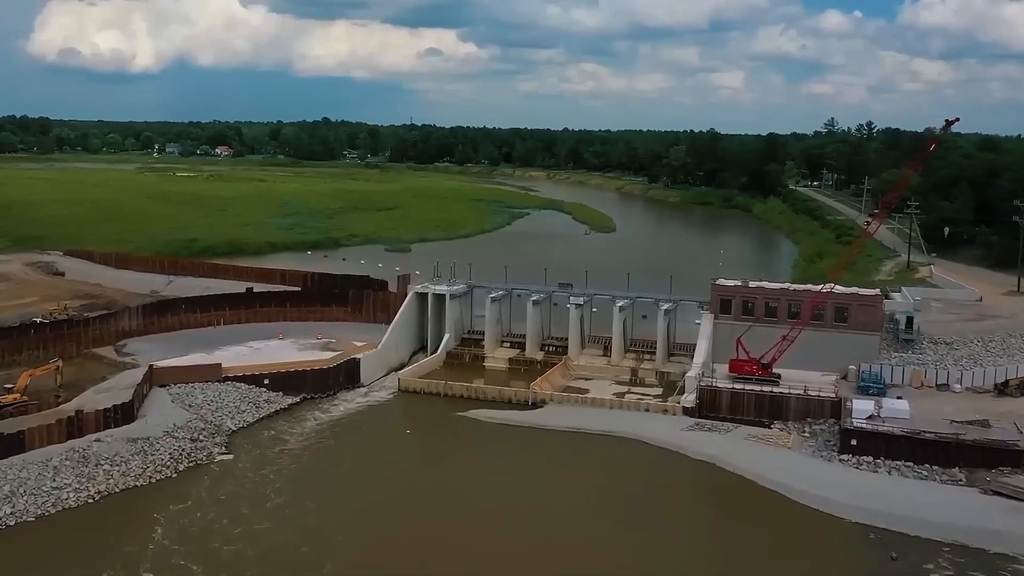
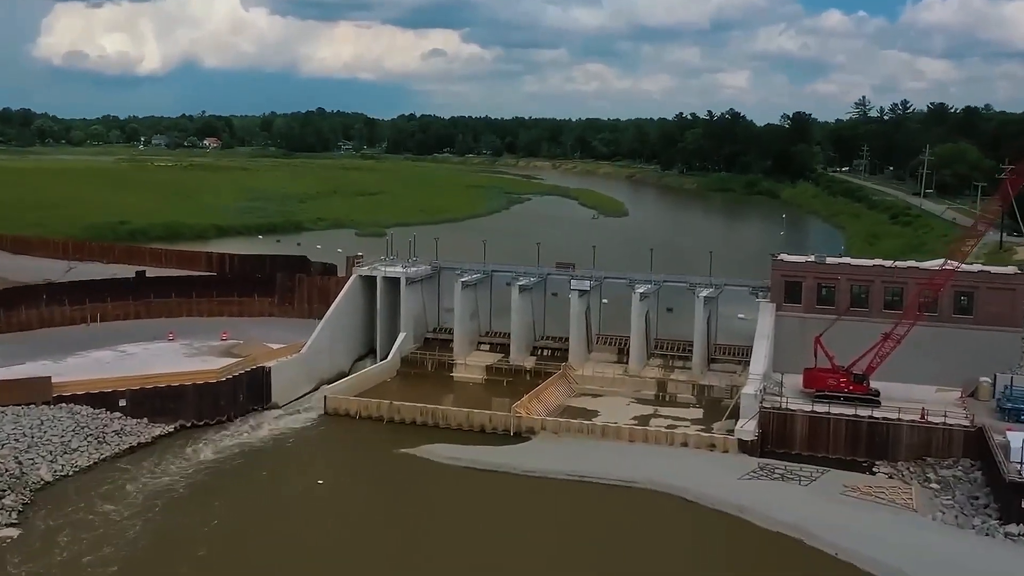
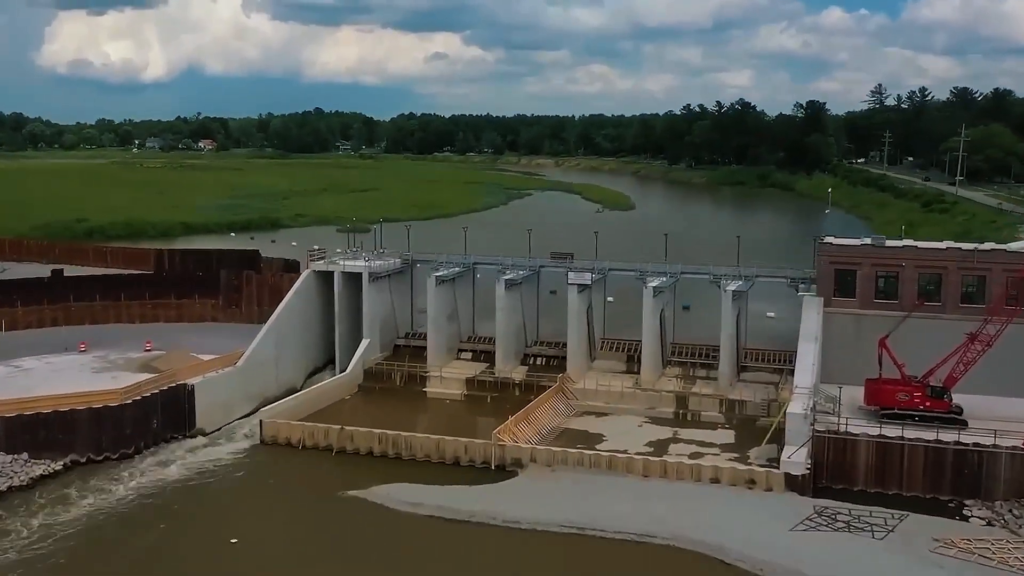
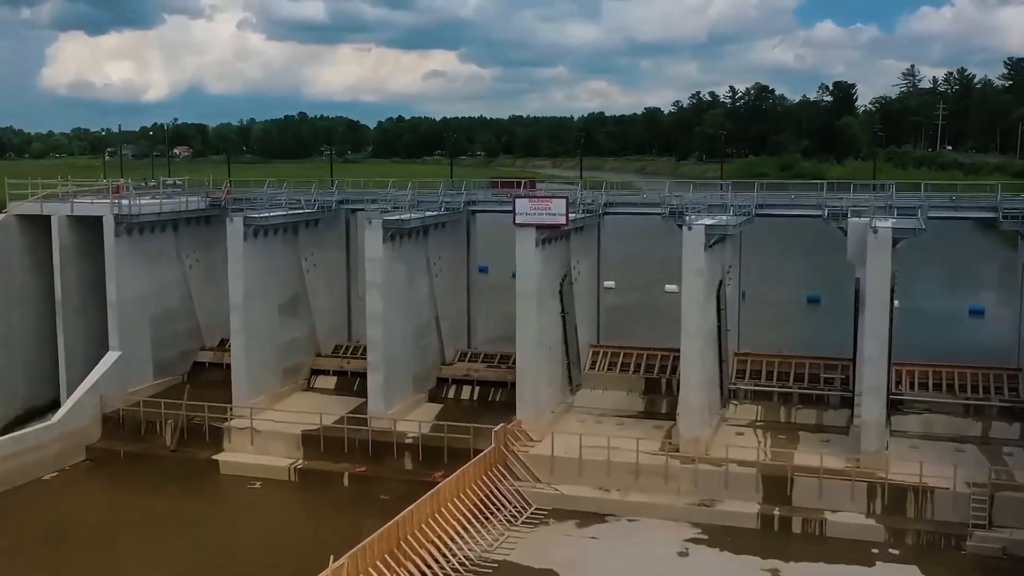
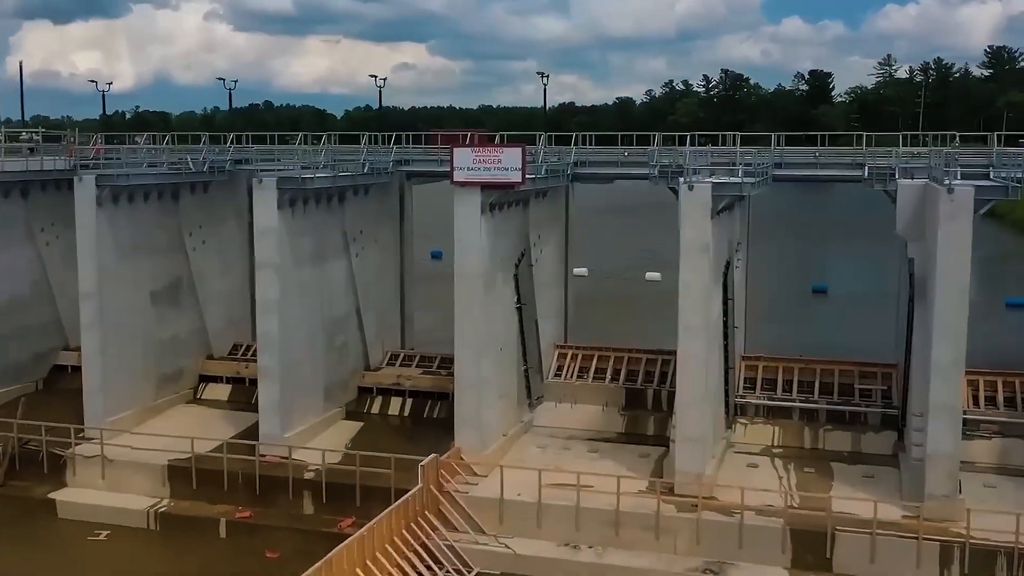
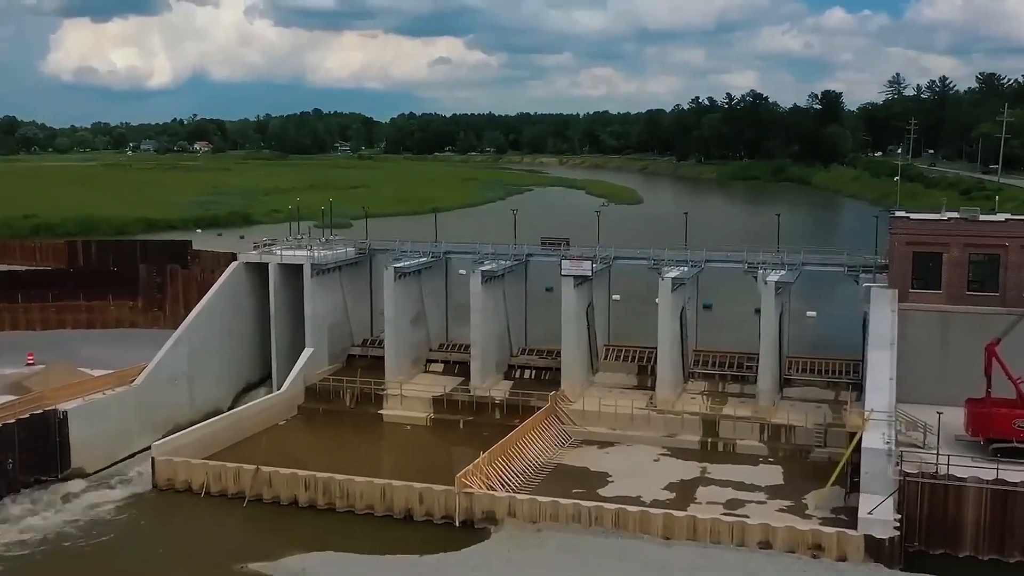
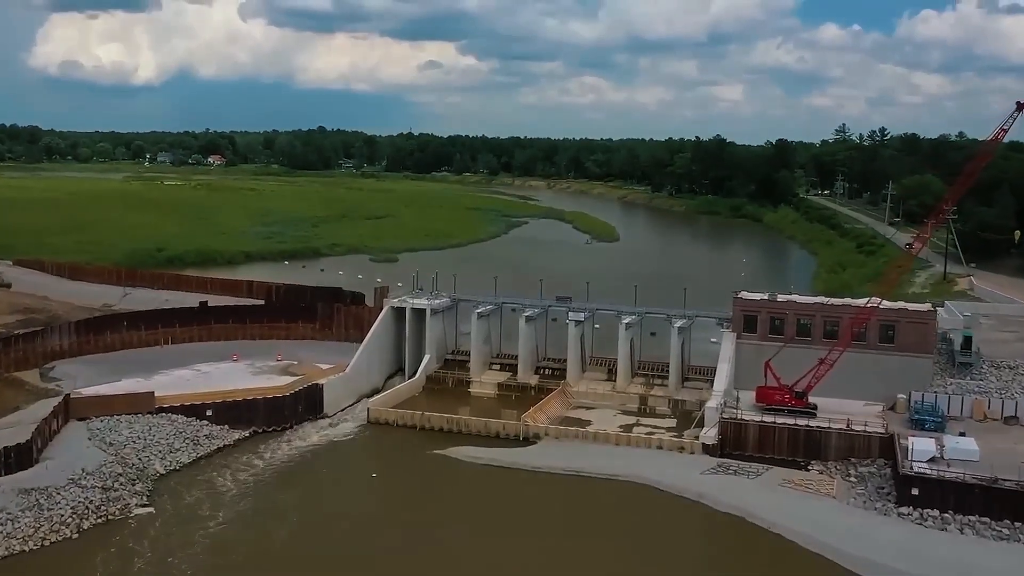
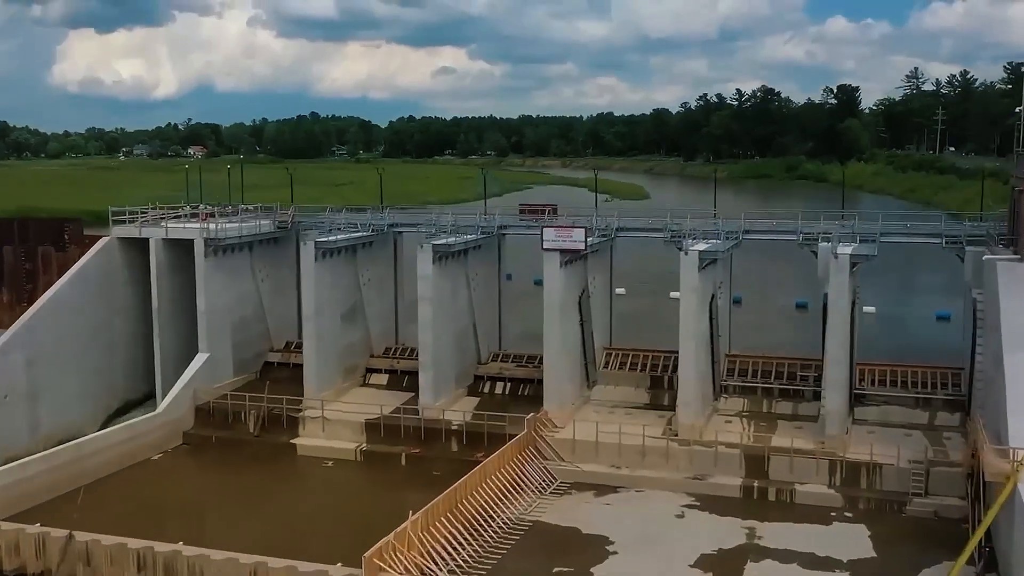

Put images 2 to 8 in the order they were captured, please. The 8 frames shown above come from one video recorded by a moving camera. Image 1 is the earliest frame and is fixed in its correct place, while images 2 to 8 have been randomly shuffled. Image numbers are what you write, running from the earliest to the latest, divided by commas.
7, 2, 3, 6, 8, 4, 5
